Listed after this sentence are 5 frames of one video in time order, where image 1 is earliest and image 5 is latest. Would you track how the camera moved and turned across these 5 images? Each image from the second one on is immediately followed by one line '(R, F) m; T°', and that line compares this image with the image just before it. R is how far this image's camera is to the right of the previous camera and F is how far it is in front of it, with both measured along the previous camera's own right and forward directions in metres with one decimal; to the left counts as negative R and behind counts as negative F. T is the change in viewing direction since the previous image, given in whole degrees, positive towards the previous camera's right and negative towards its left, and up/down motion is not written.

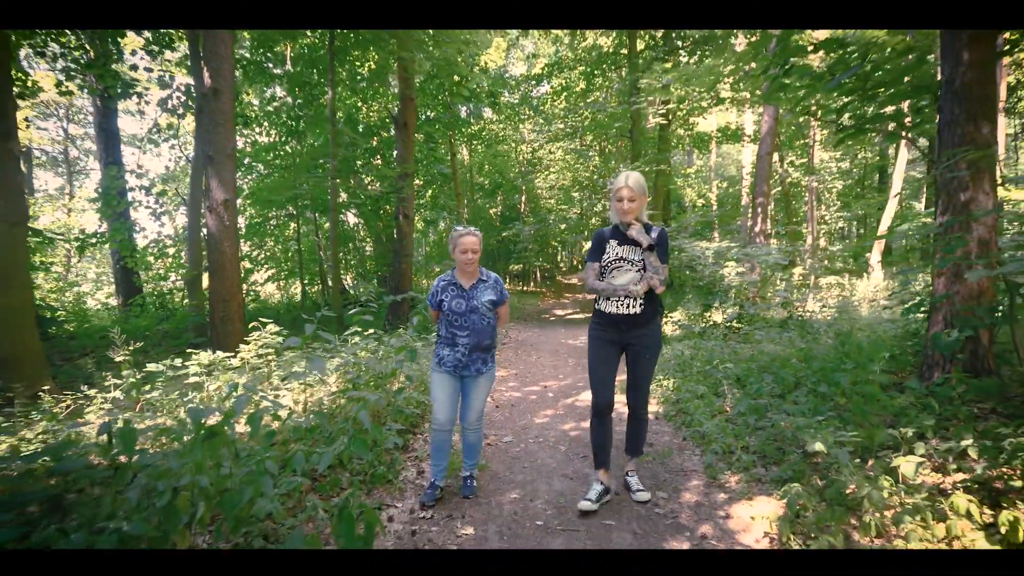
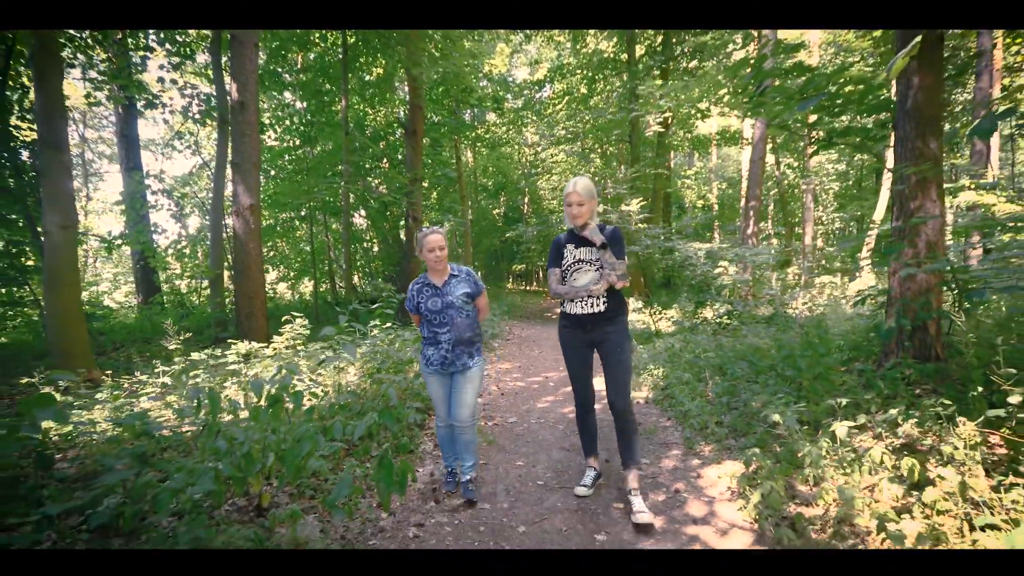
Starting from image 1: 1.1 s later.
(0.0, -0.5) m; 0°
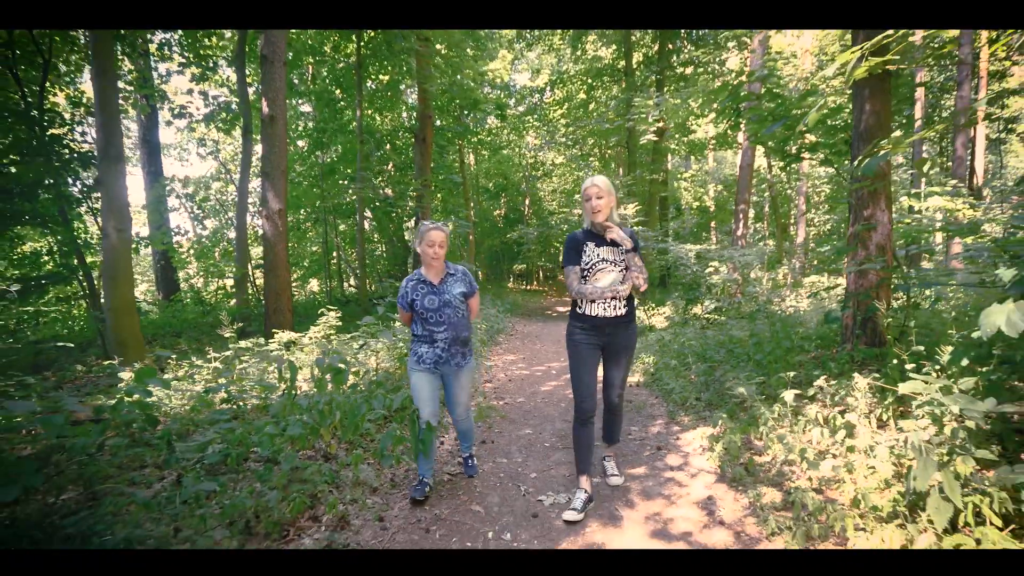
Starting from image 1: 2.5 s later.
(-0.1, -0.7) m; 0°
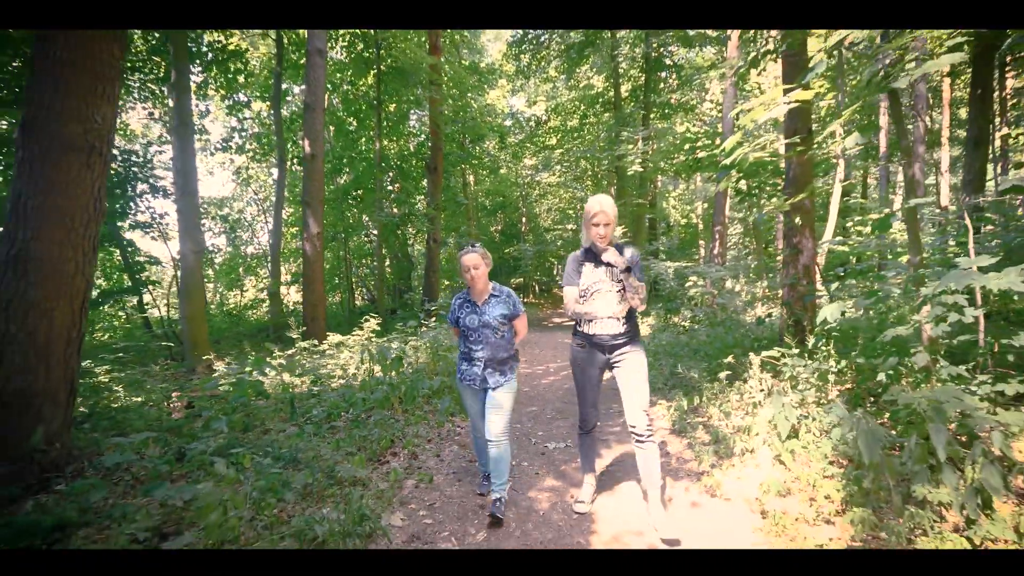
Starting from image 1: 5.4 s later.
(-0.2, -1.3) m; +1°
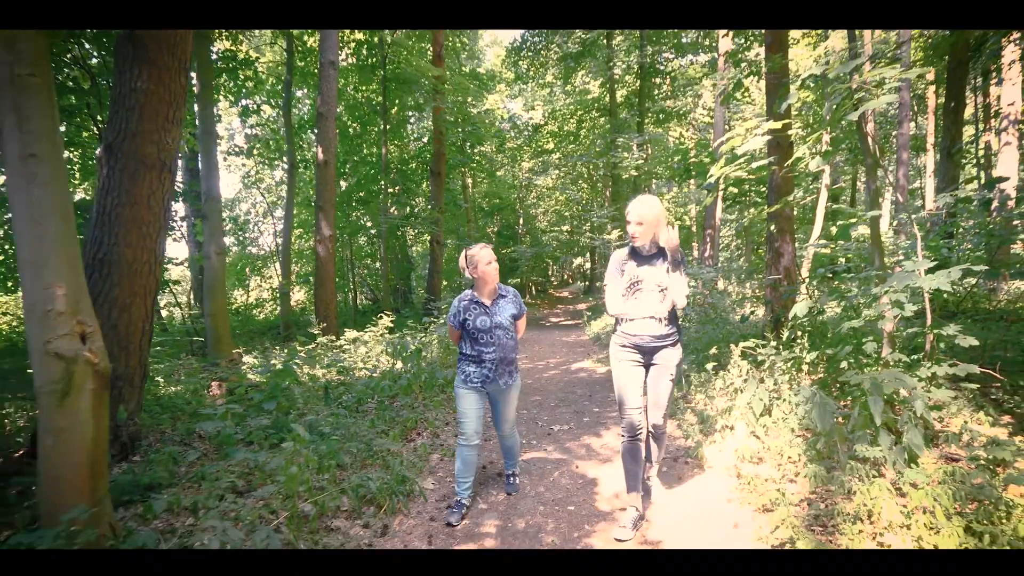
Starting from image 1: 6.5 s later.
(-0.2, -0.5) m; +1°
